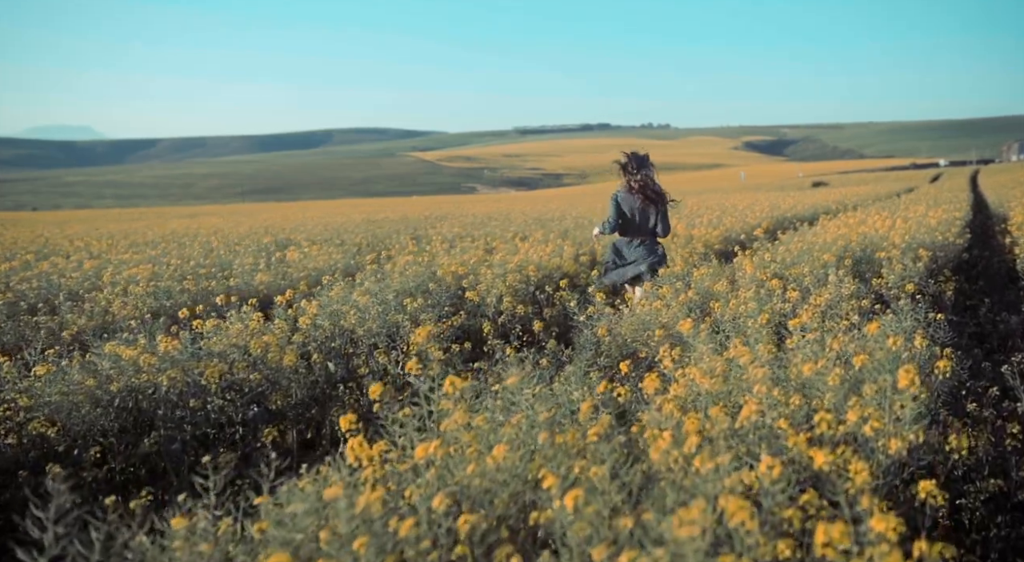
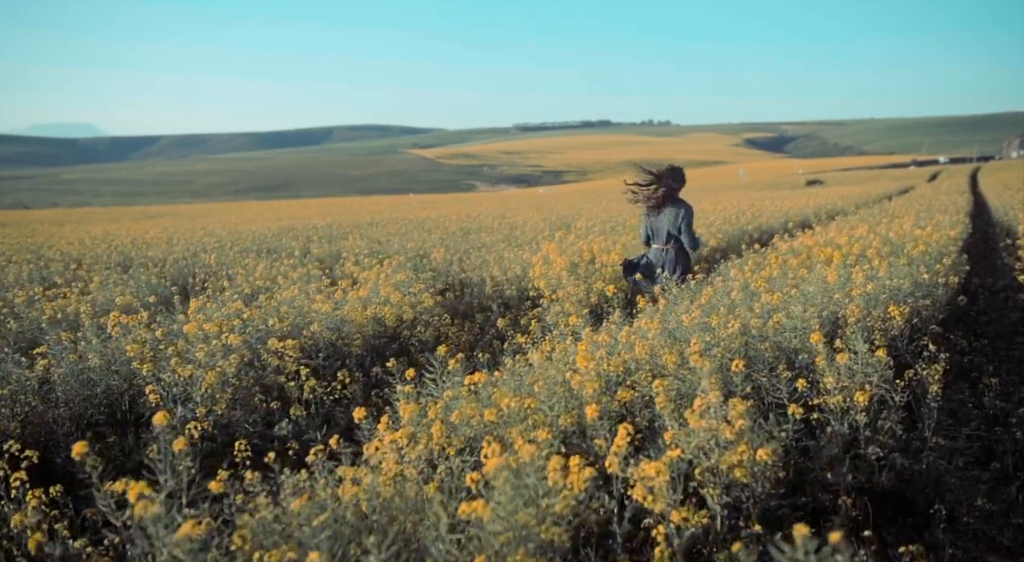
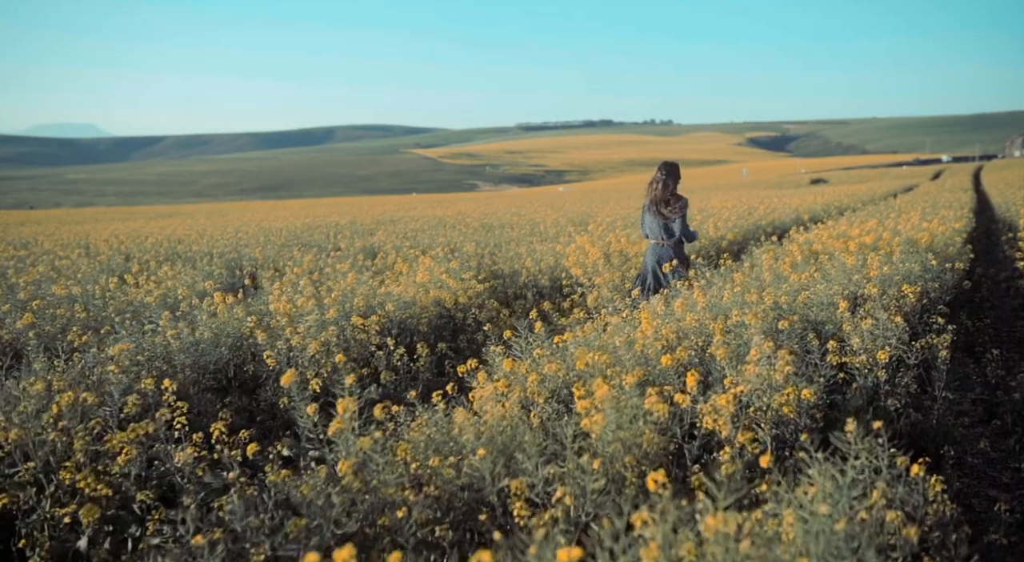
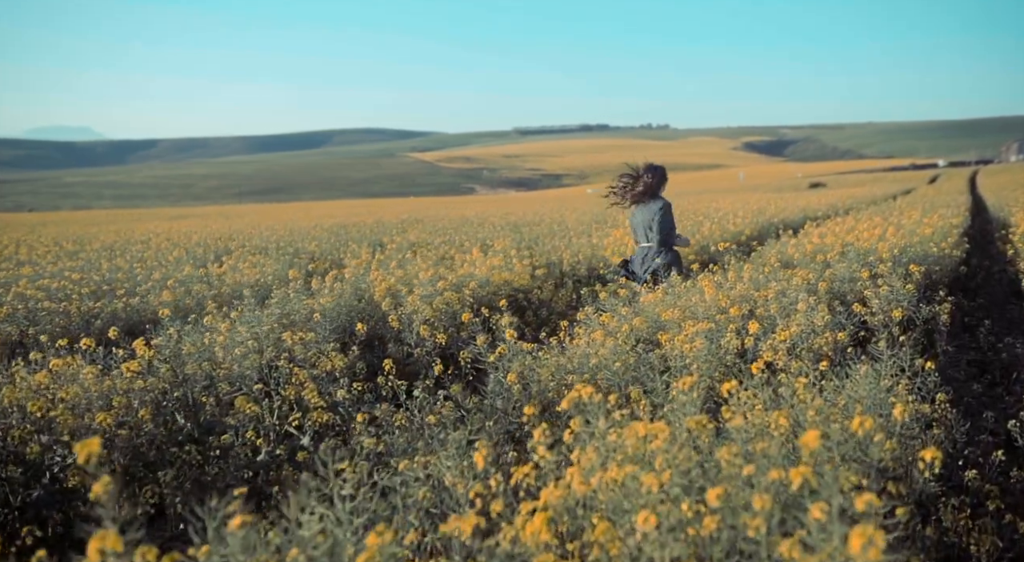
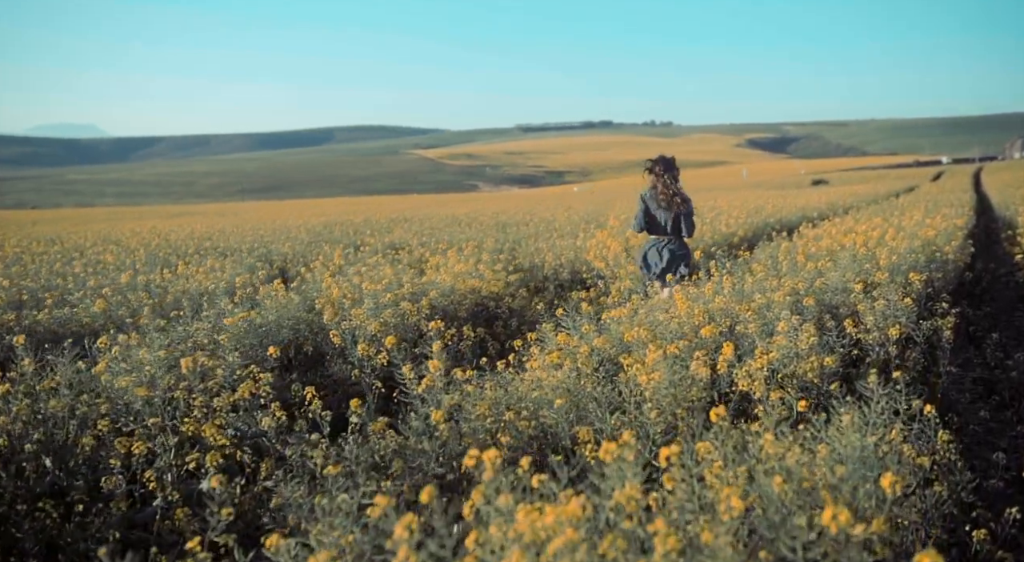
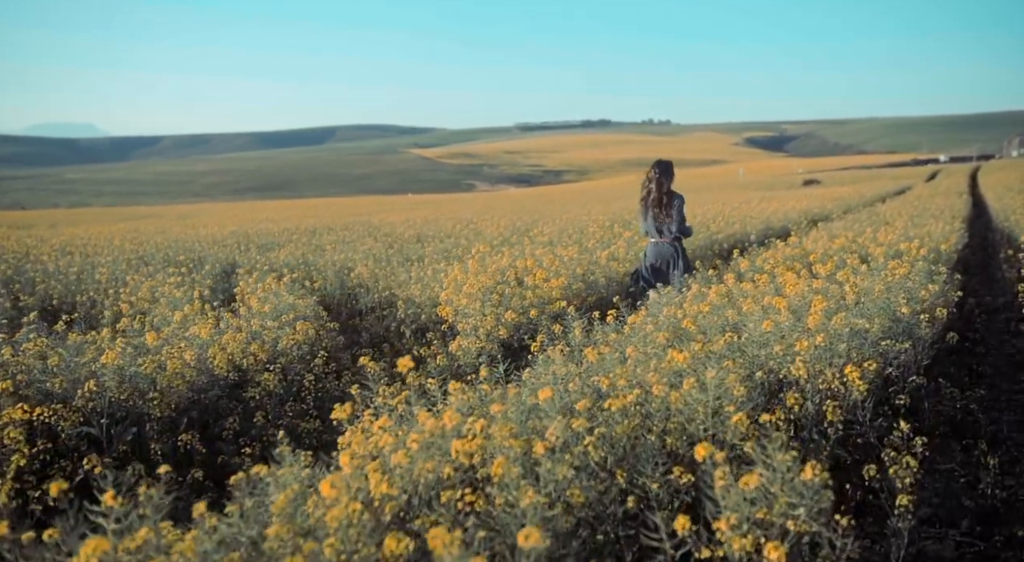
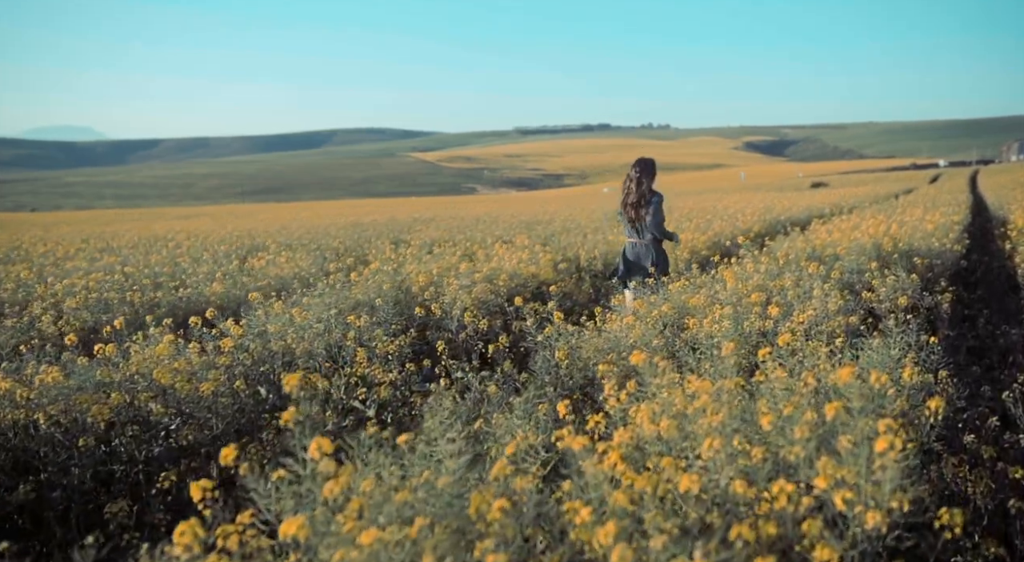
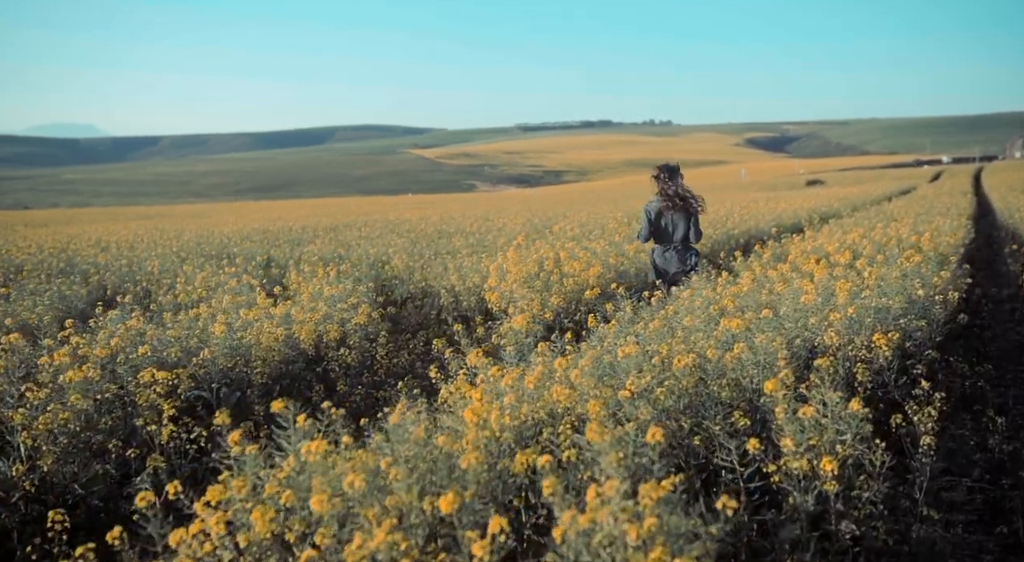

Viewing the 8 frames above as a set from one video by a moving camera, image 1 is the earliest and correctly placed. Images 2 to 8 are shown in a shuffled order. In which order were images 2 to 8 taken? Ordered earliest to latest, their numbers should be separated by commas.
7, 4, 5, 3, 2, 8, 6
